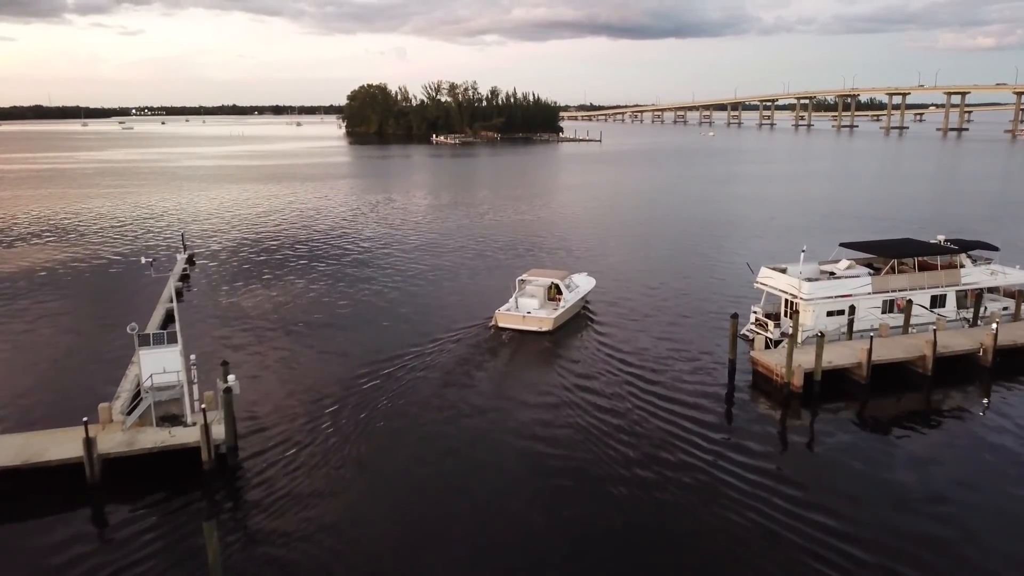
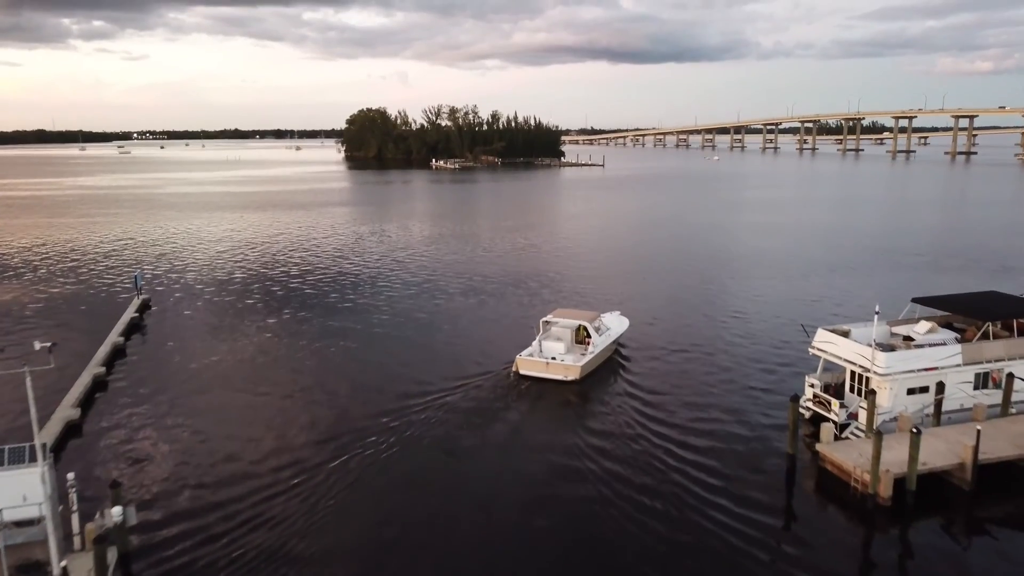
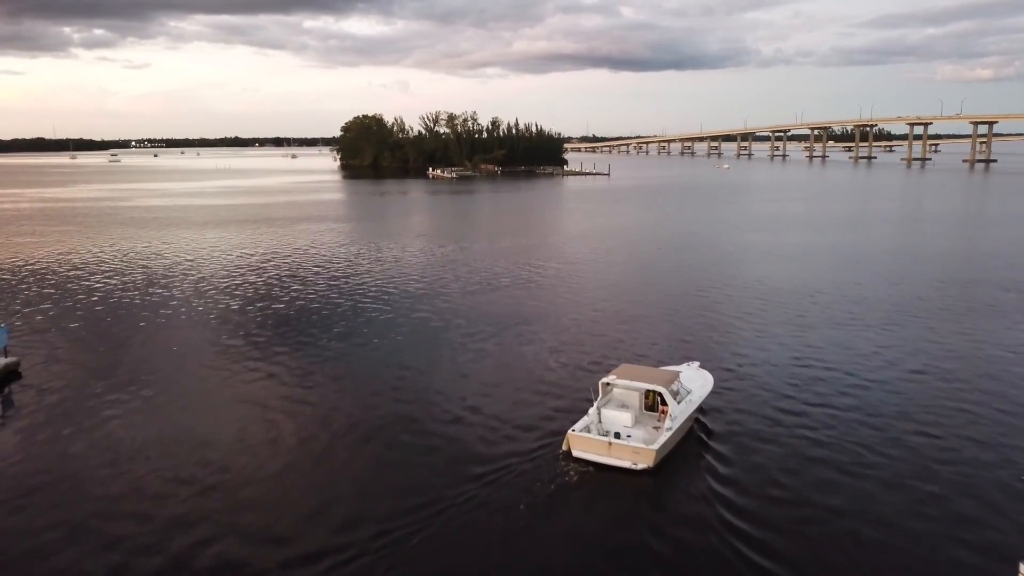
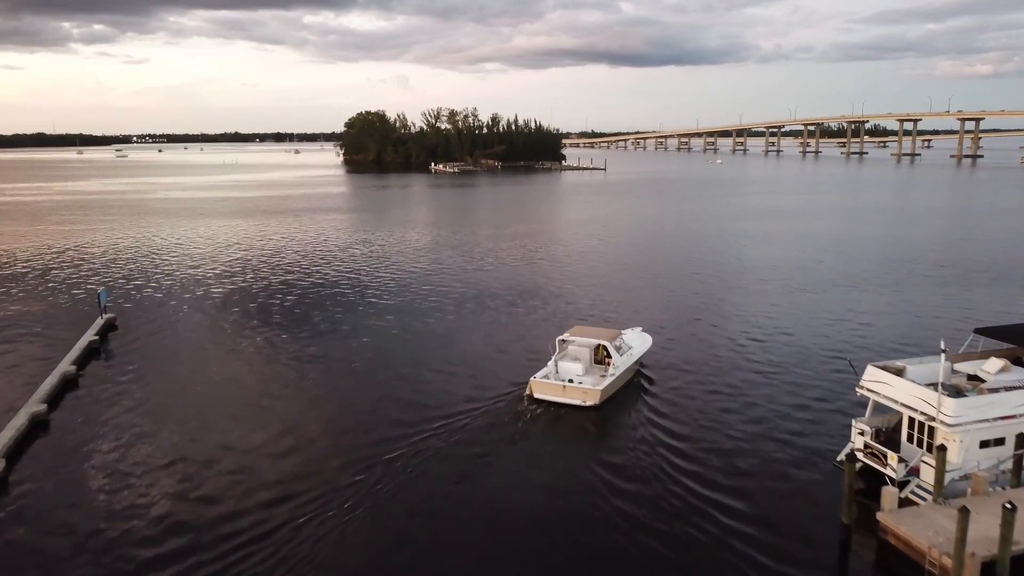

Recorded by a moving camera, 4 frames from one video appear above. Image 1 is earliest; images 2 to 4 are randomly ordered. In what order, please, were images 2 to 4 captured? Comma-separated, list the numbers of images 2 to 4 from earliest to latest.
2, 4, 3
